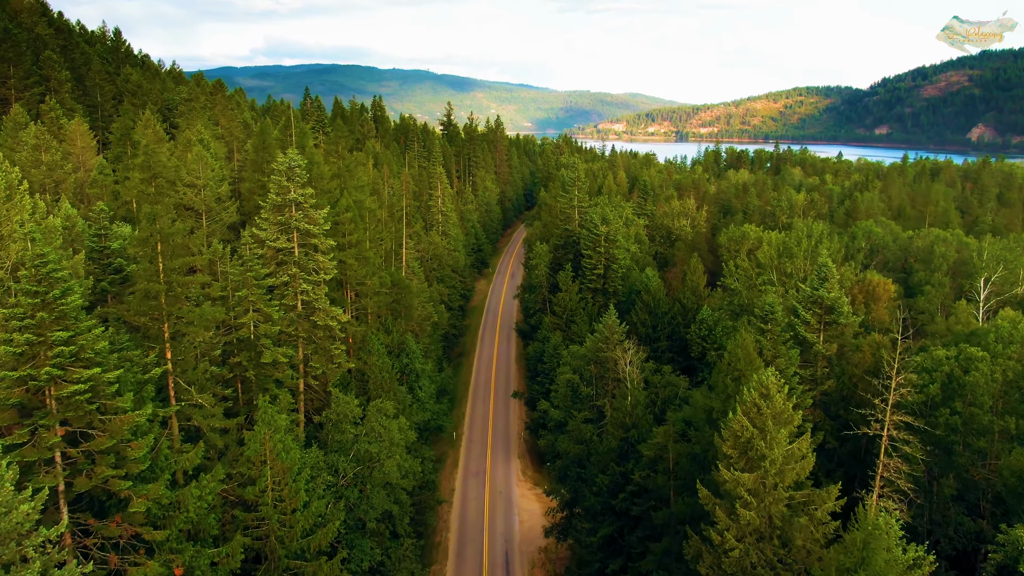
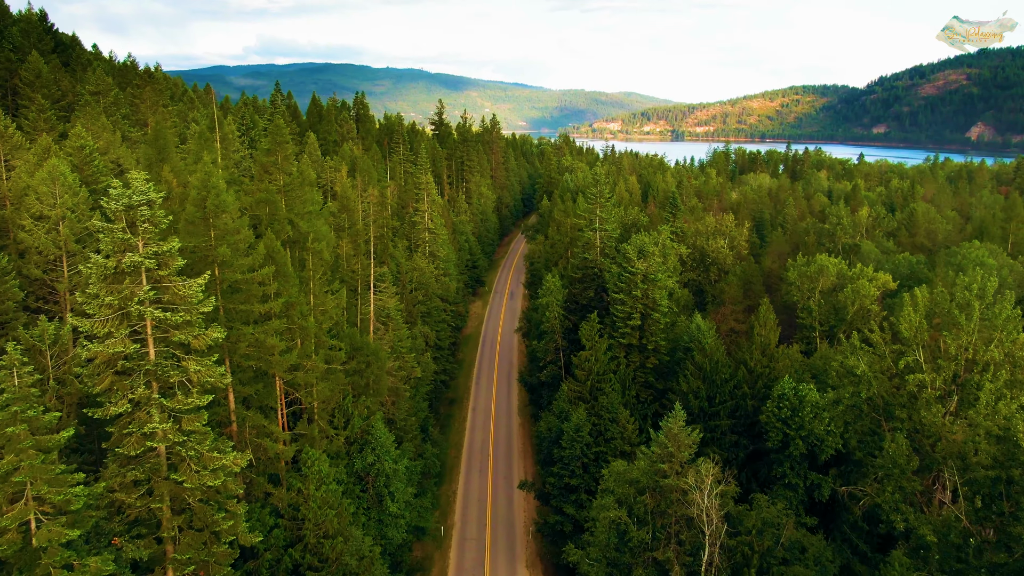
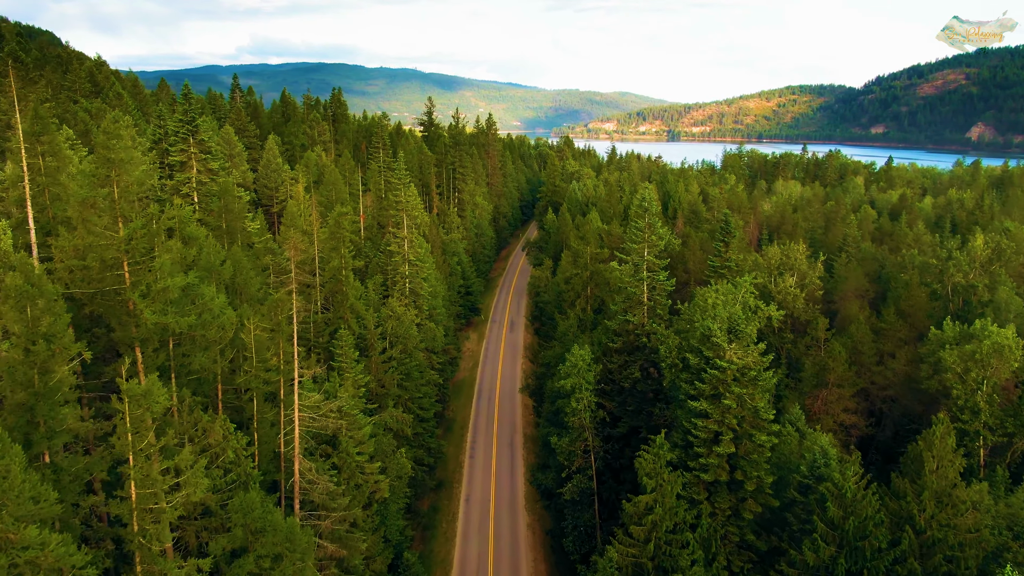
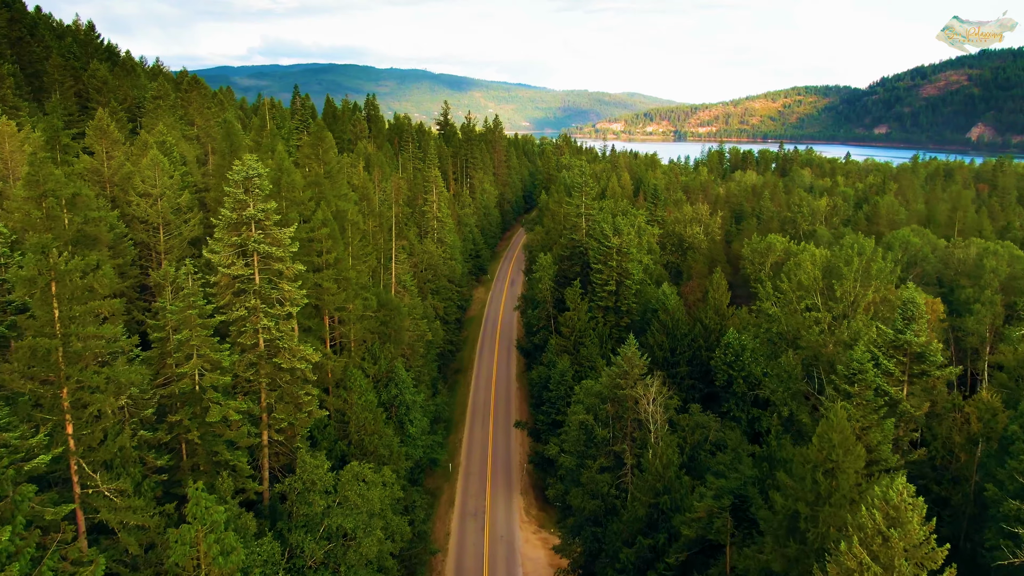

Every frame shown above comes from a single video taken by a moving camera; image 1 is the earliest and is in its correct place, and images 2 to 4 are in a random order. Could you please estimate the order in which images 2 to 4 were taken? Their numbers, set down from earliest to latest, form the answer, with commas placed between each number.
4, 2, 3
